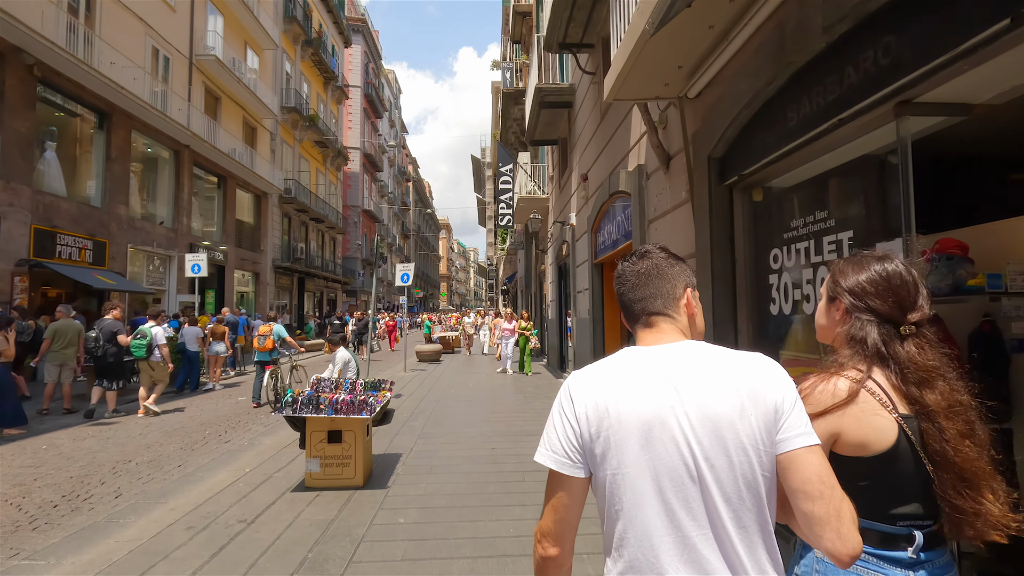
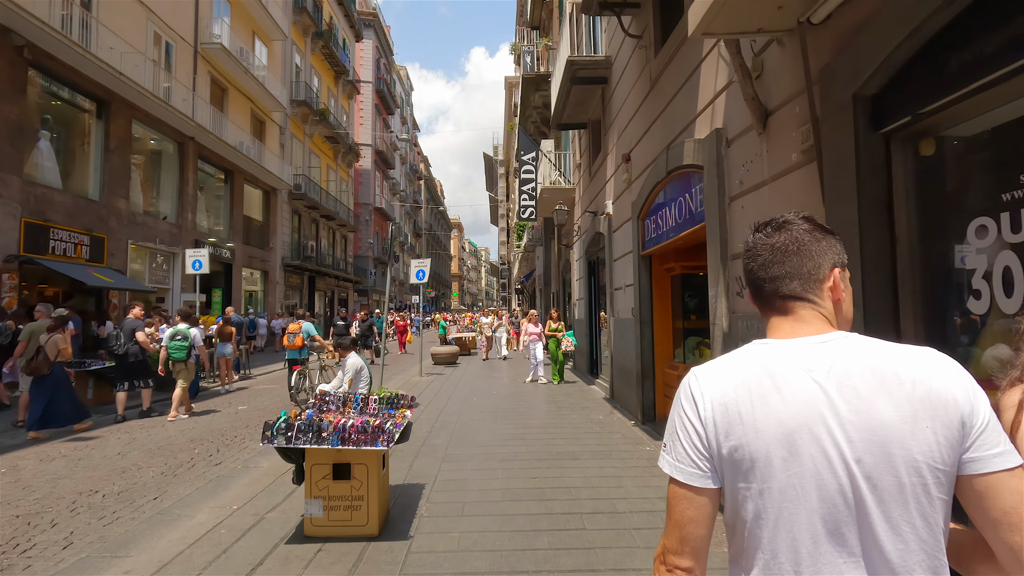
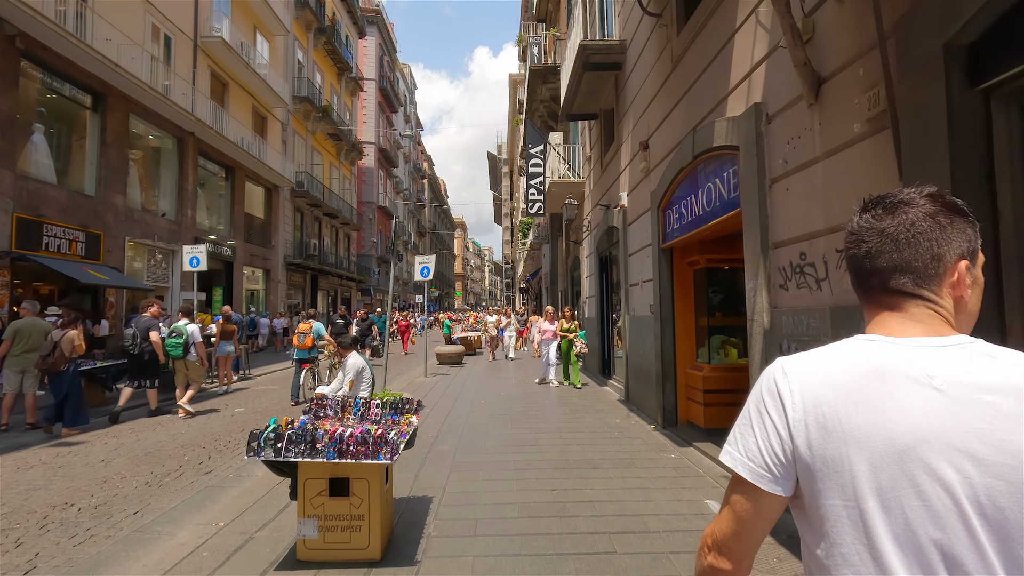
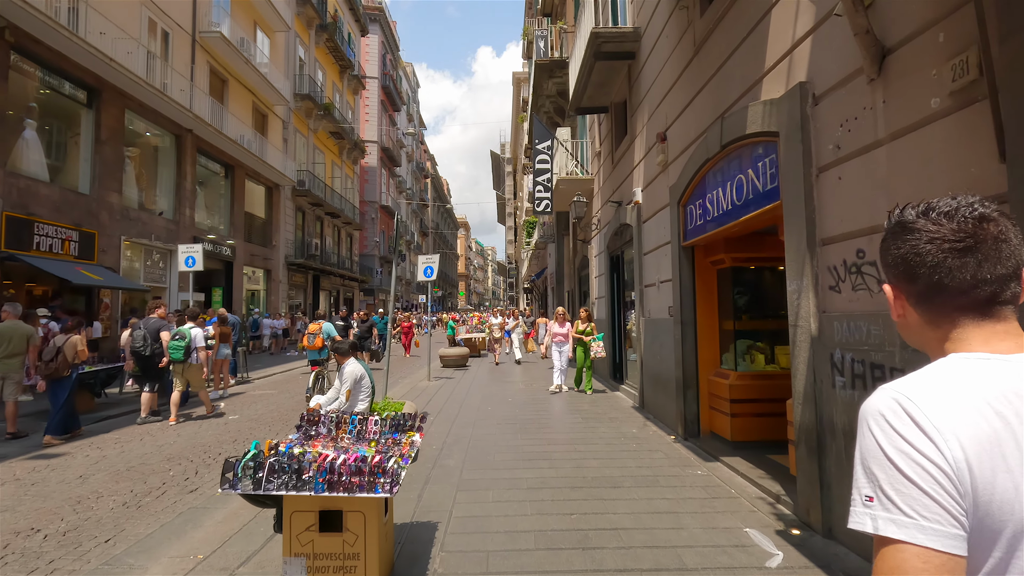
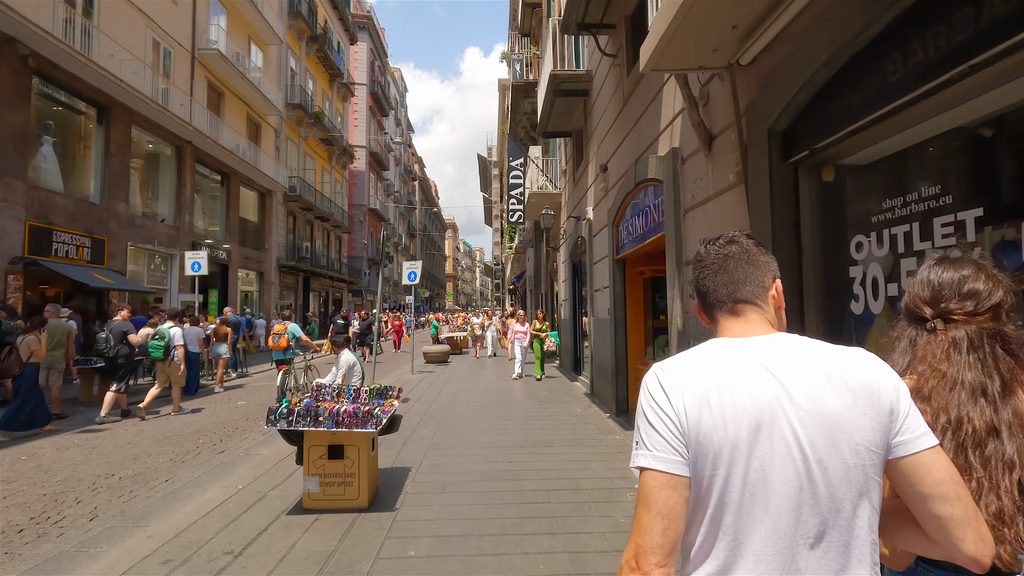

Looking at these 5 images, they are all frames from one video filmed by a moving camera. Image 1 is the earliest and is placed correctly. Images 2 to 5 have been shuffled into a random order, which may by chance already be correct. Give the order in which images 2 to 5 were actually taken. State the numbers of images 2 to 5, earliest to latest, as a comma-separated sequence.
5, 2, 3, 4
